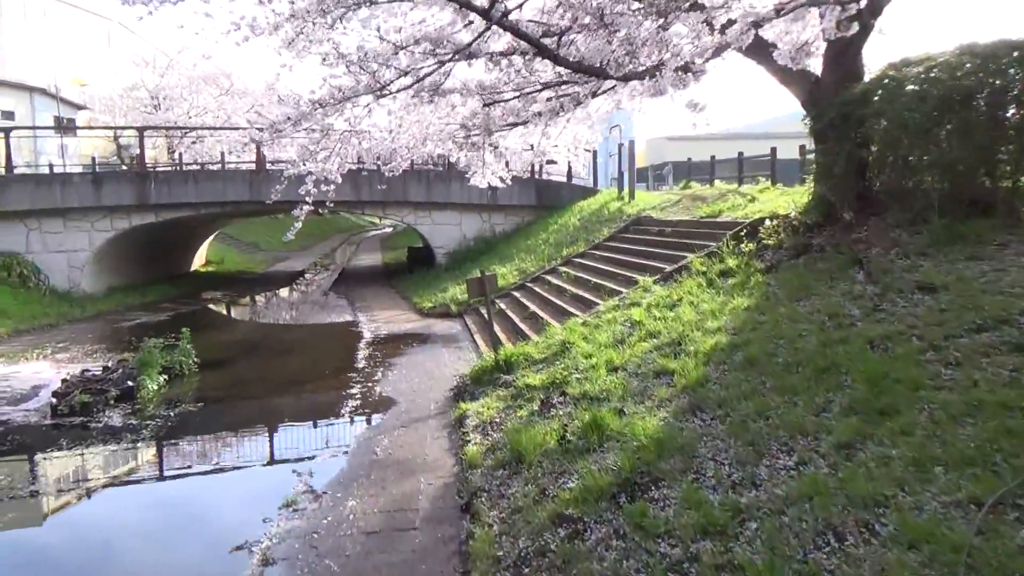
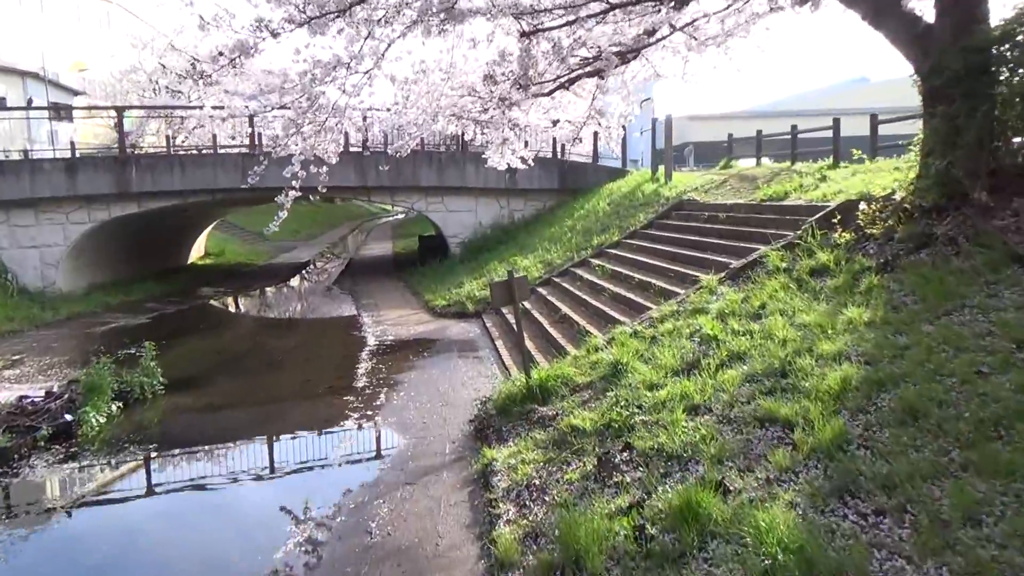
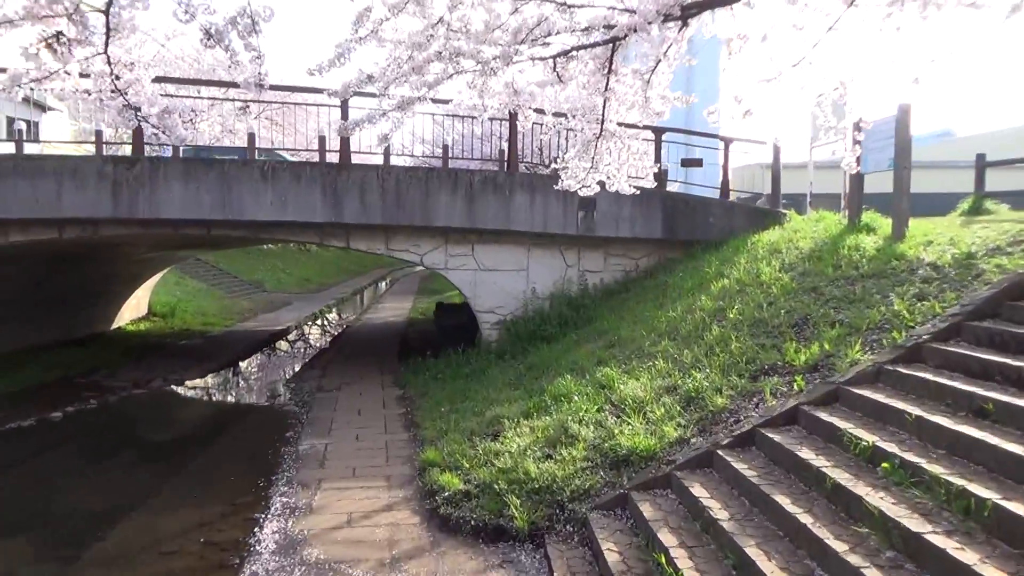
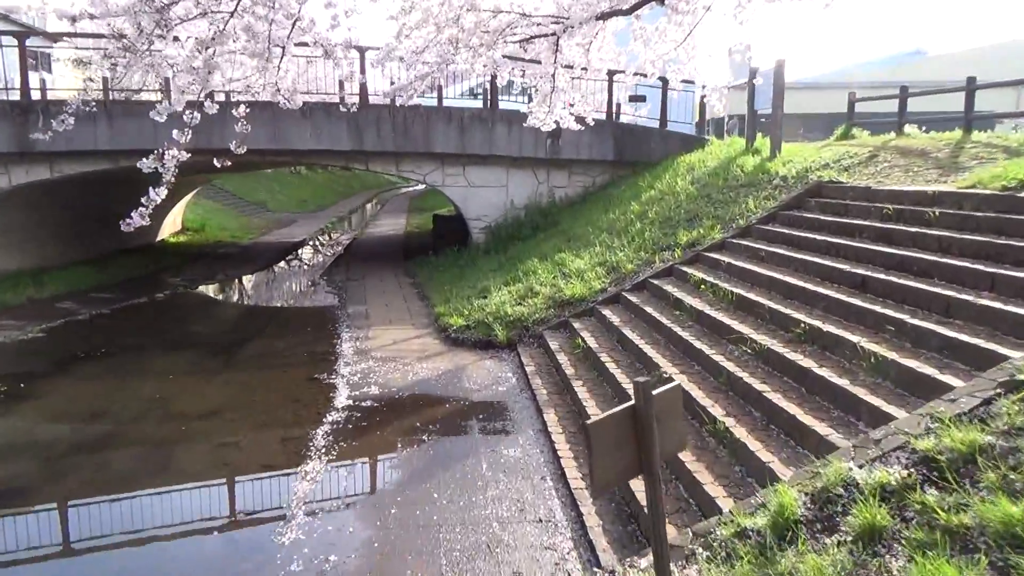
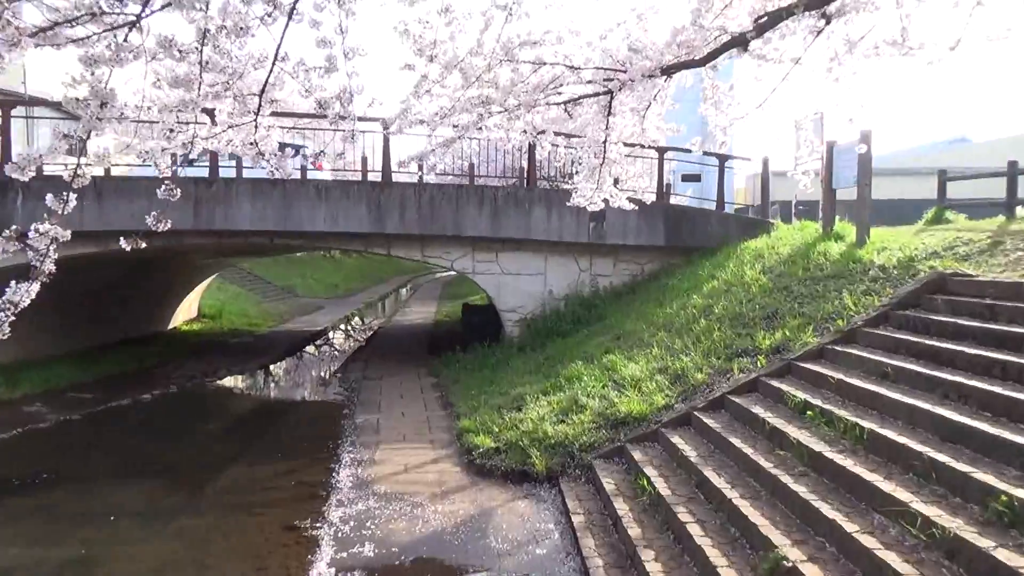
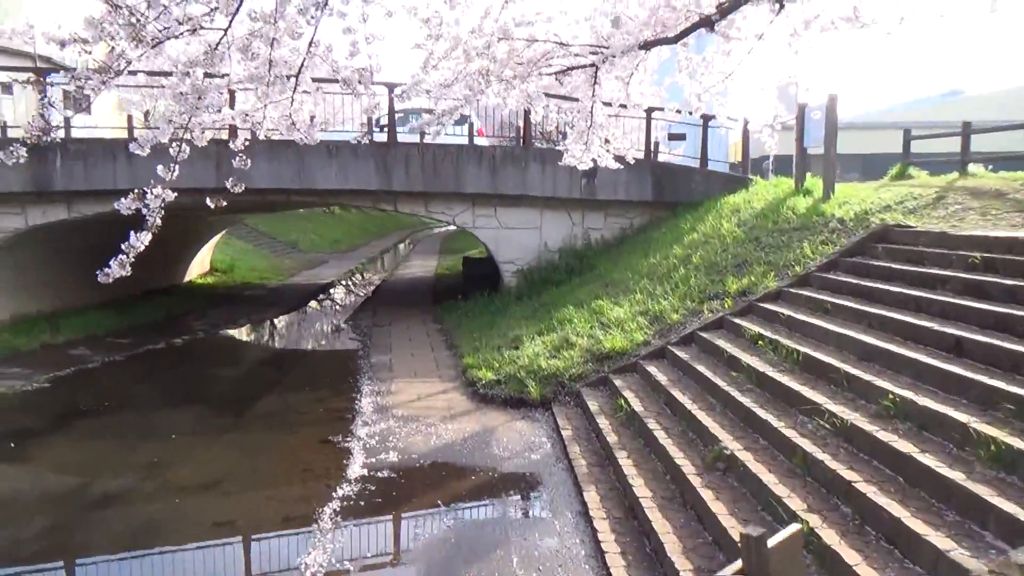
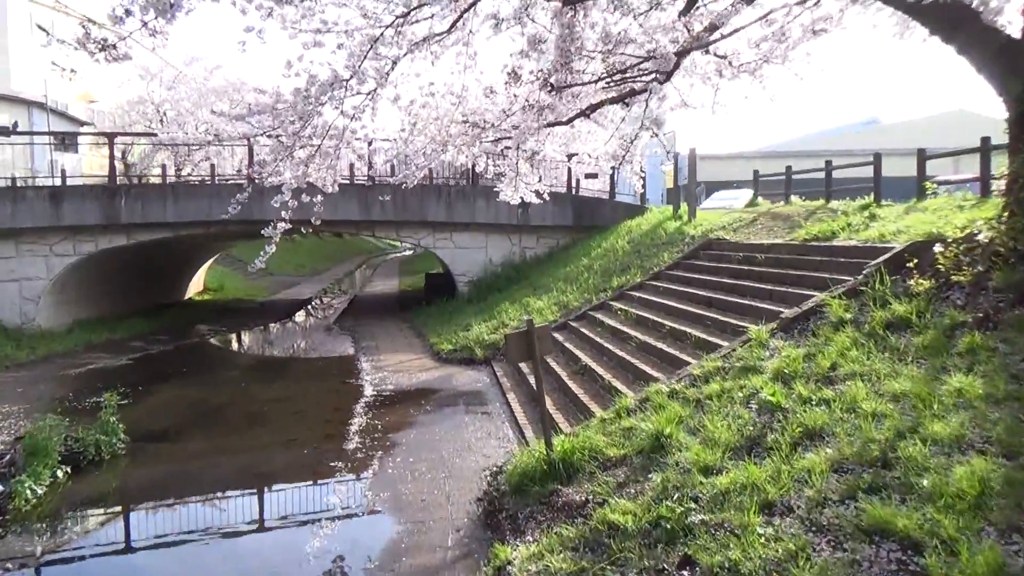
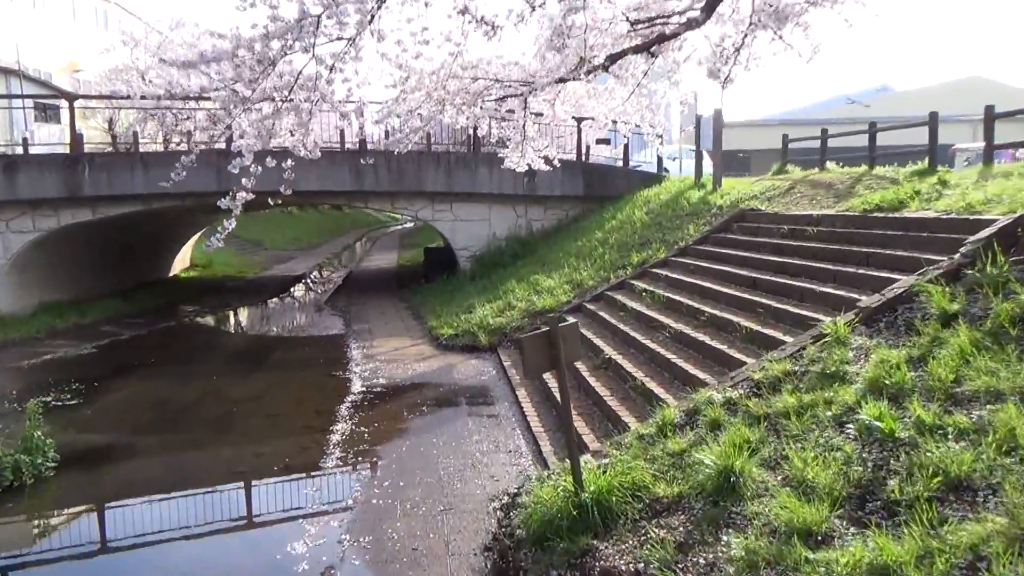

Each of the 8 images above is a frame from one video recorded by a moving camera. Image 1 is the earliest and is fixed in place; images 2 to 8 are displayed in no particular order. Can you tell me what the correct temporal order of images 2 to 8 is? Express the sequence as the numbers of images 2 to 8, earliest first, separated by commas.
2, 7, 8, 4, 6, 5, 3
